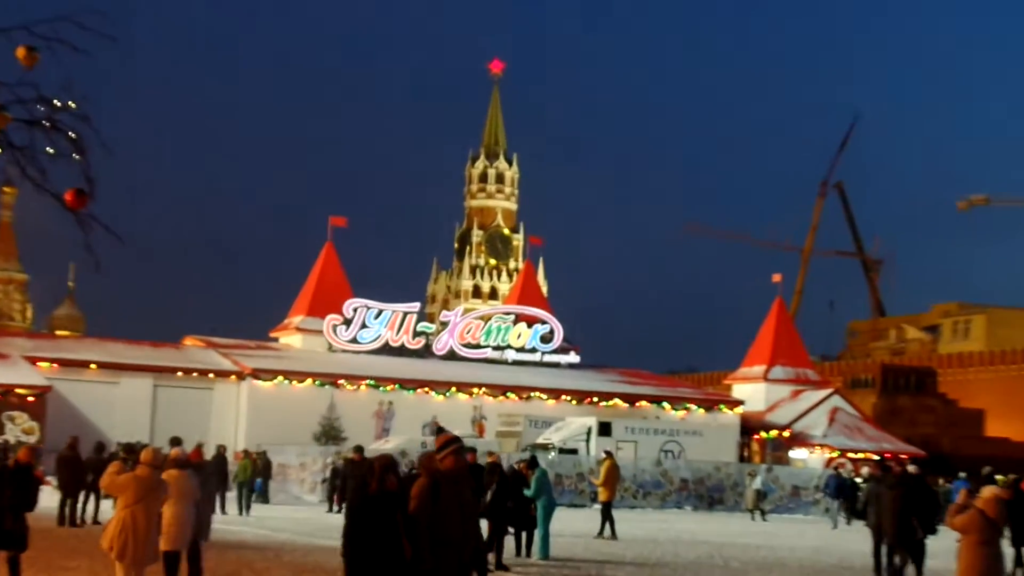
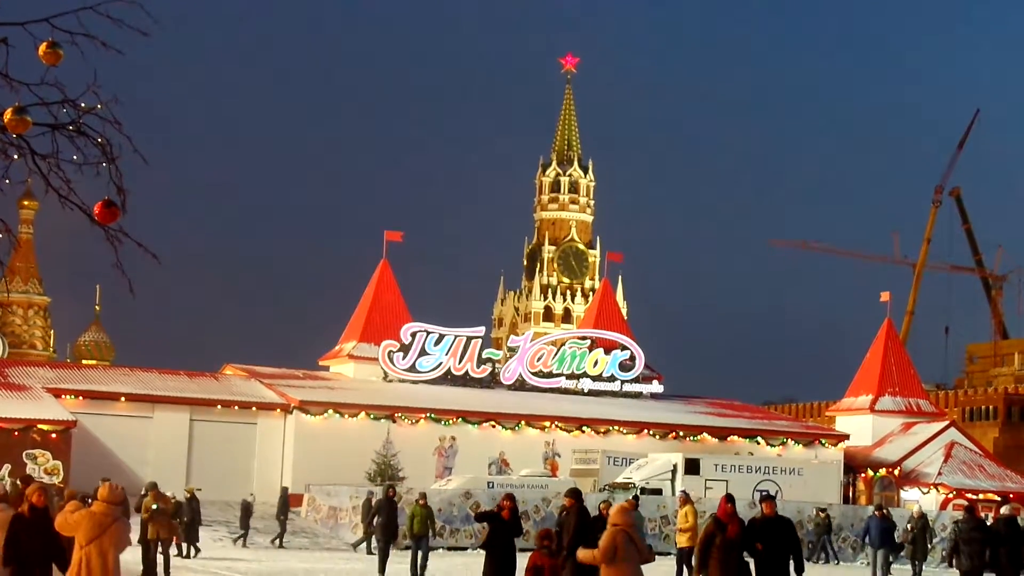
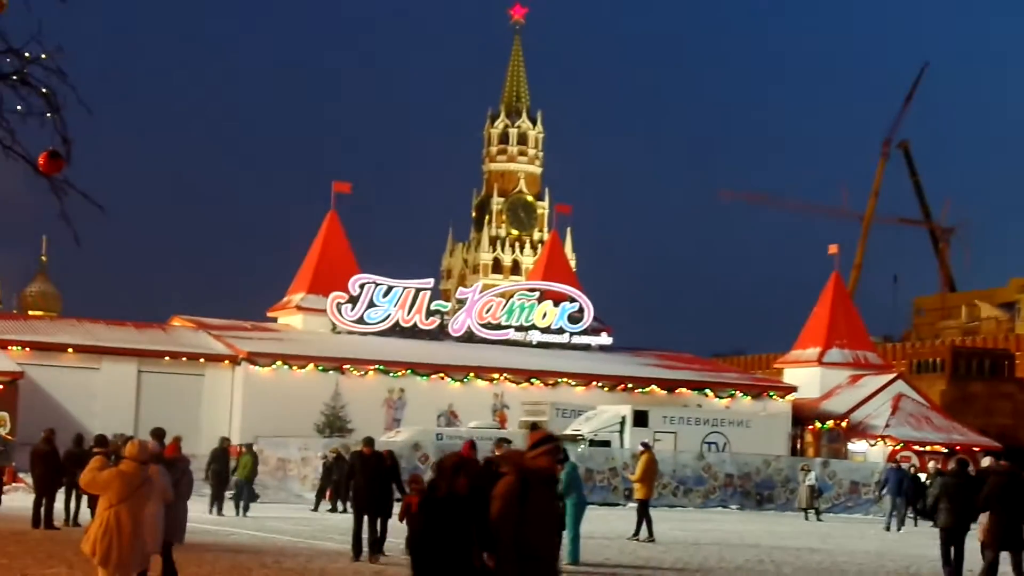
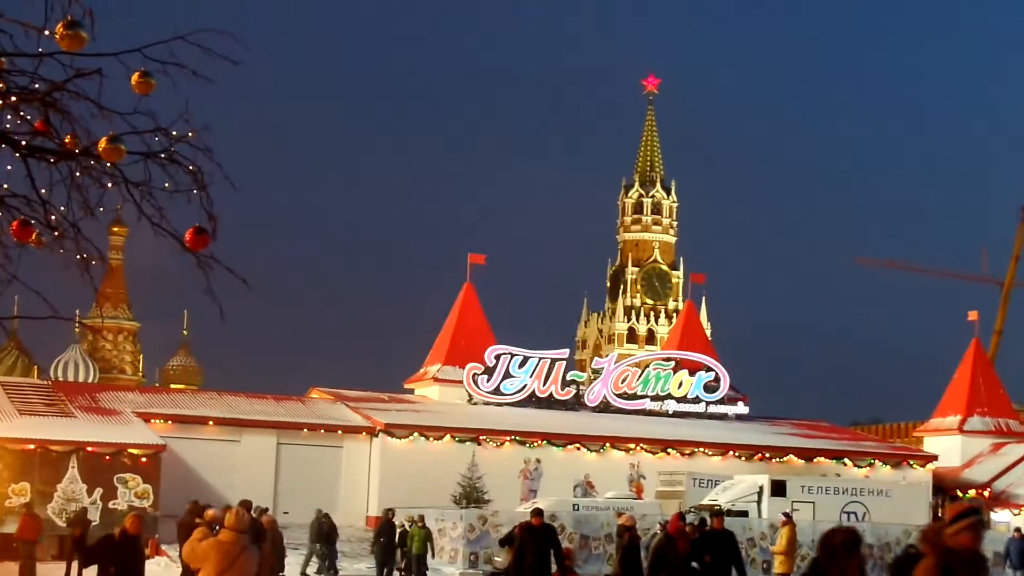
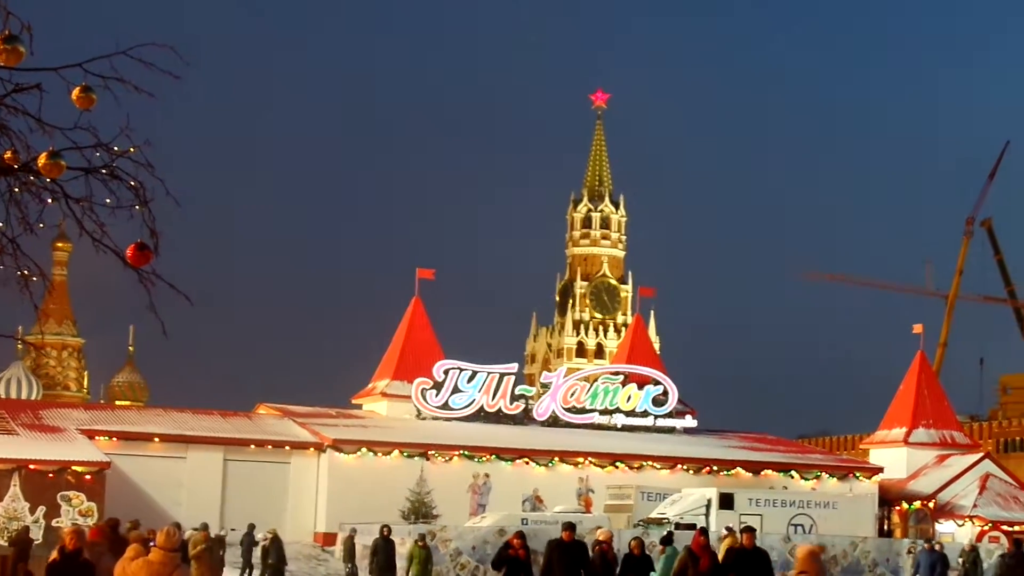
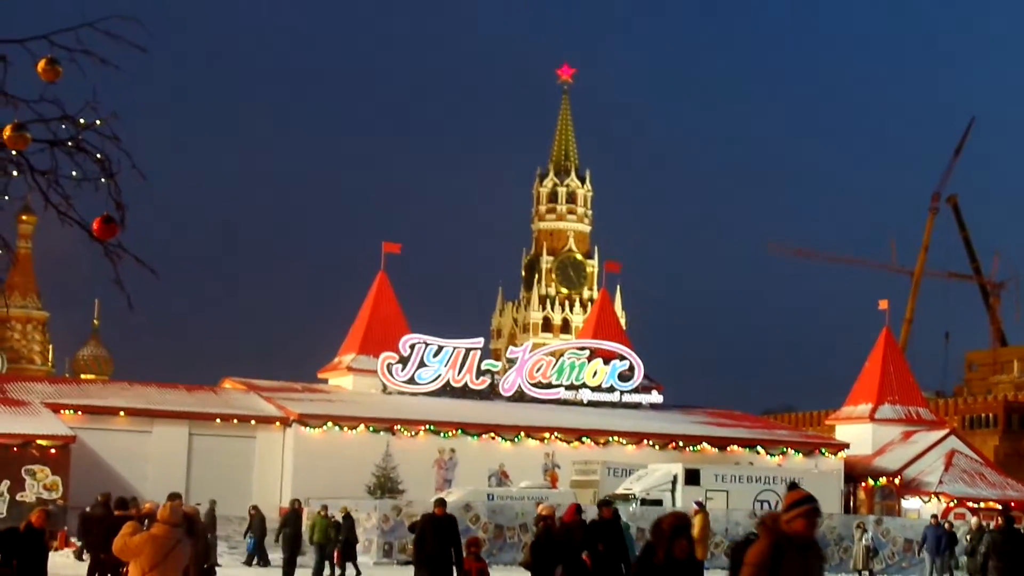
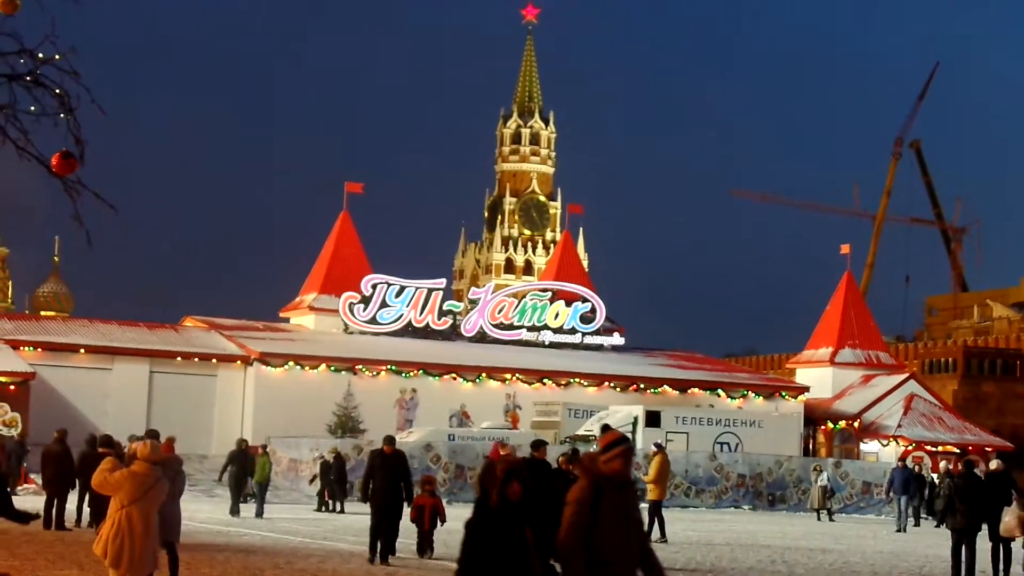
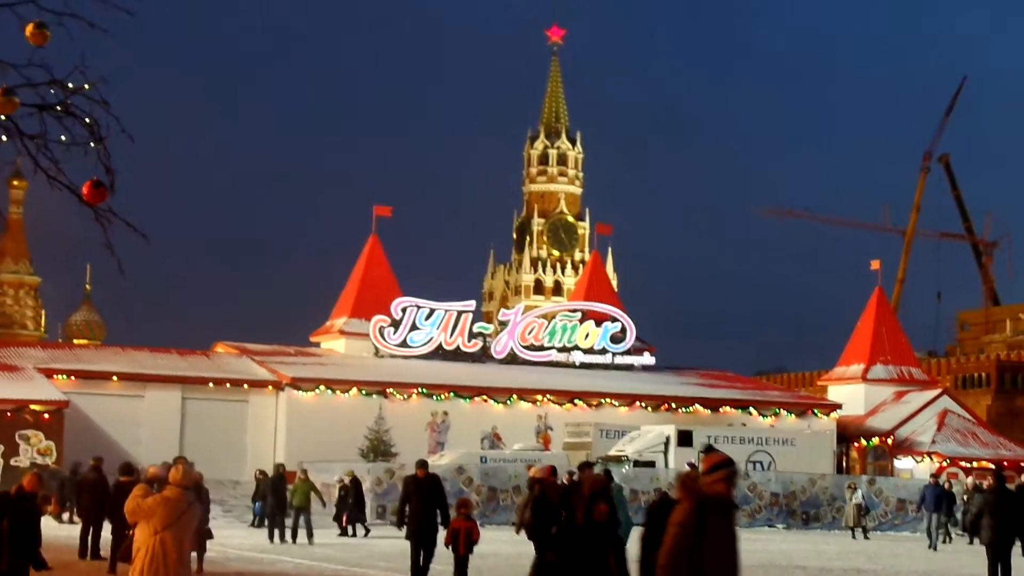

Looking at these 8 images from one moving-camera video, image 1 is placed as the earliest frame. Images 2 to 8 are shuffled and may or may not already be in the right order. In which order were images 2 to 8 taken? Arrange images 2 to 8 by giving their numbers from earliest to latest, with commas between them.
3, 7, 8, 6, 4, 5, 2
